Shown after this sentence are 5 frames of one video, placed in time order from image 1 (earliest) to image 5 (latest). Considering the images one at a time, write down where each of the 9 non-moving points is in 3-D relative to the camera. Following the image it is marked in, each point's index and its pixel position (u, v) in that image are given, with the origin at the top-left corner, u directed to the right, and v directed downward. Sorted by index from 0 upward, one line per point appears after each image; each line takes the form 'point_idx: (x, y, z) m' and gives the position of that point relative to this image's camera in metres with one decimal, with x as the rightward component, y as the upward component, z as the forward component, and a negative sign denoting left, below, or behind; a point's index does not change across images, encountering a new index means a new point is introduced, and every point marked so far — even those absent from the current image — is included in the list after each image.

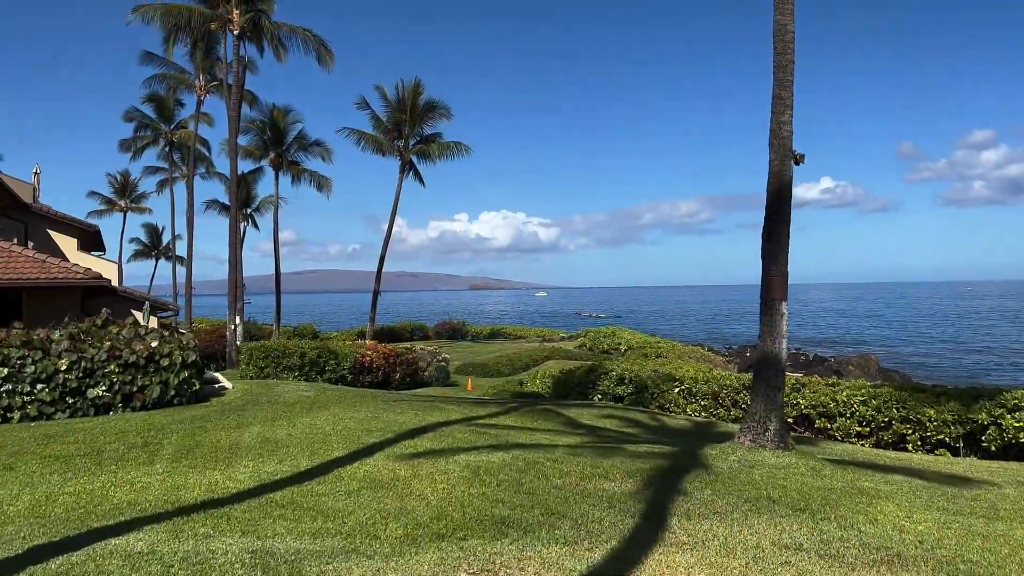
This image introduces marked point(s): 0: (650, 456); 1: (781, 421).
0: (+1.5, -1.9, +6.7) m
1: (+3.1, -1.5, +7.0) m
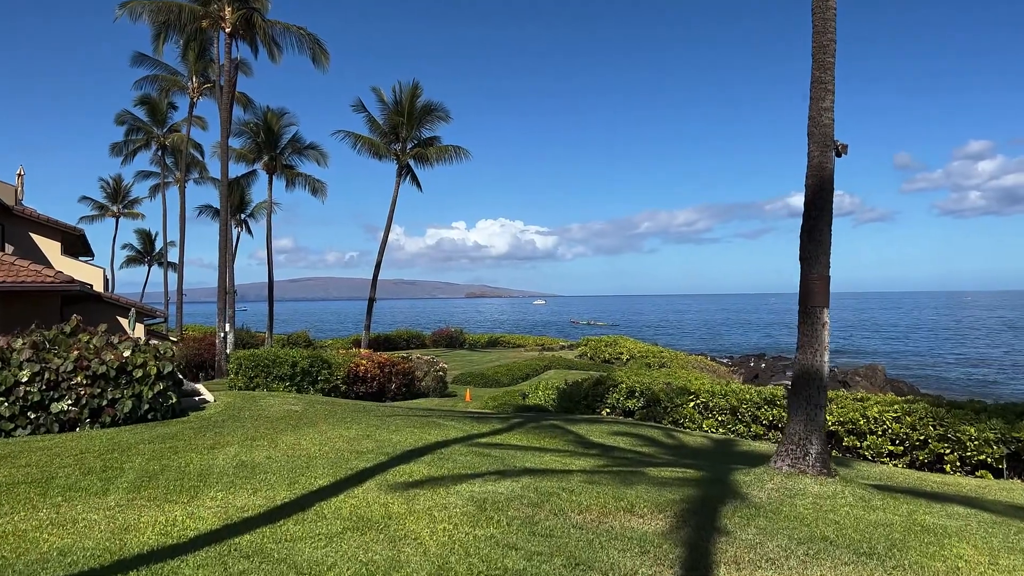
0: (+1.6, -1.9, +6.0) m
1: (+3.2, -1.6, +6.2) m
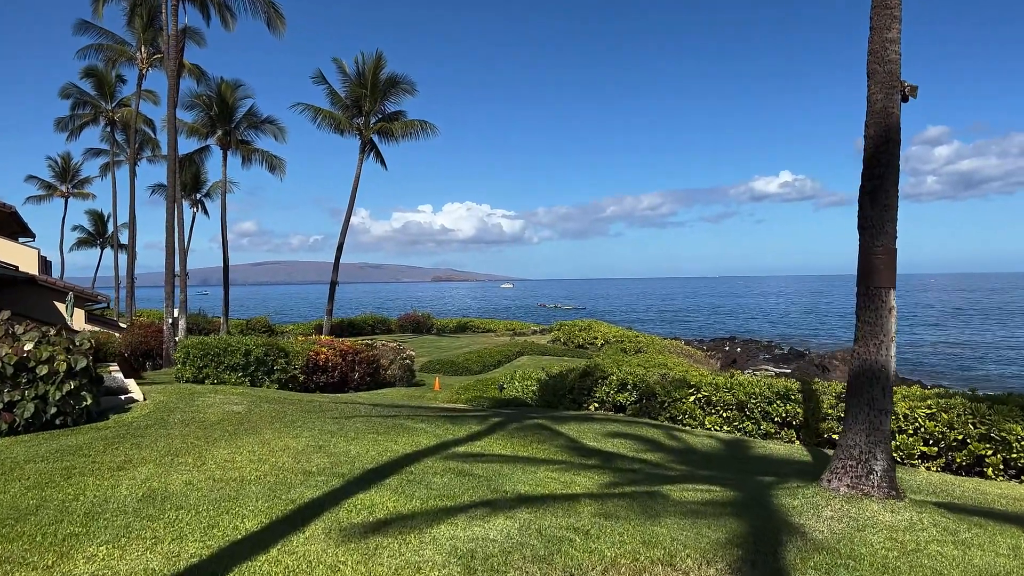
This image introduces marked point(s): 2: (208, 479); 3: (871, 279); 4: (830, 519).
0: (+1.6, -1.8, +4.7) m
1: (+3.1, -1.4, +5.0) m
2: (-2.6, -1.7, +5.2) m
3: (+3.0, +0.1, +5.1) m
4: (+2.5, -1.8, +4.6) m
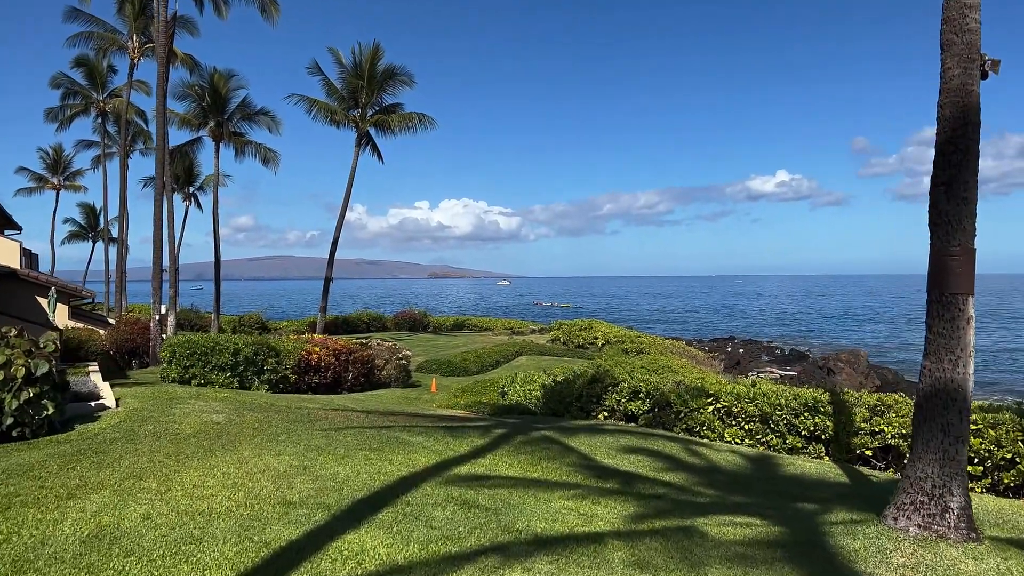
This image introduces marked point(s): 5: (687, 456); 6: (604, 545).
0: (+1.7, -1.8, +4.0) m
1: (+3.2, -1.5, +4.3) m
2: (-2.5, -1.7, +4.5) m
3: (+3.1, 0.0, +4.4) m
4: (+2.6, -1.8, +3.9) m
5: (+2.2, -2.1, +7.6) m
6: (+0.6, -1.7, +4.1) m
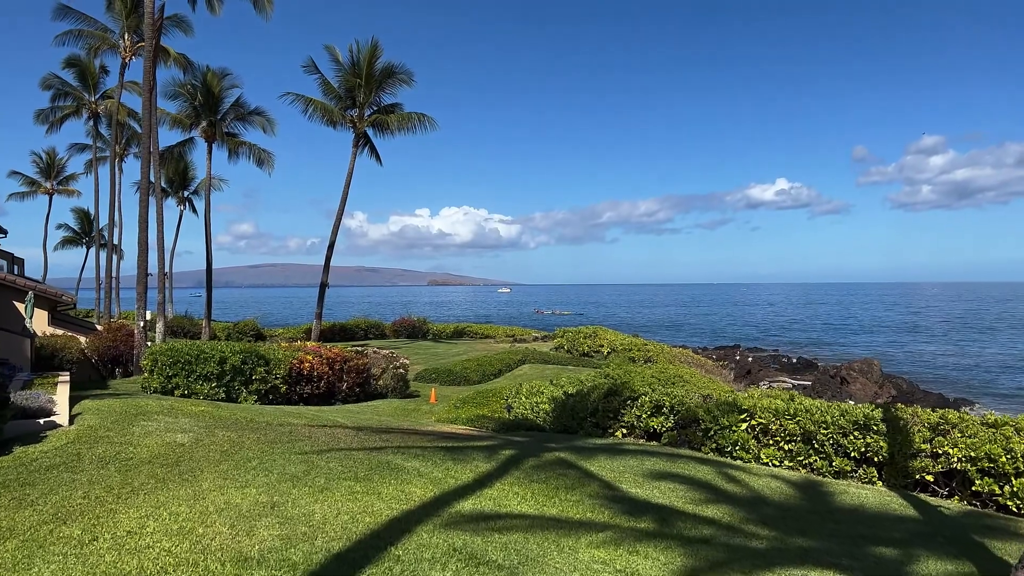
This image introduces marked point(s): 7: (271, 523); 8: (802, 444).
0: (+1.8, -1.8, +3.0) m
1: (+3.4, -1.4, +3.3) m
2: (-2.4, -1.6, +3.5) m
3: (+3.3, +0.1, +3.3) m
4: (+2.7, -1.8, +2.9) m
5: (+2.3, -2.1, +6.6) m
6: (+0.7, -1.7, +3.1) m
7: (-1.7, -1.7, +4.3) m
8: (+3.7, -2.0, +7.7) m
